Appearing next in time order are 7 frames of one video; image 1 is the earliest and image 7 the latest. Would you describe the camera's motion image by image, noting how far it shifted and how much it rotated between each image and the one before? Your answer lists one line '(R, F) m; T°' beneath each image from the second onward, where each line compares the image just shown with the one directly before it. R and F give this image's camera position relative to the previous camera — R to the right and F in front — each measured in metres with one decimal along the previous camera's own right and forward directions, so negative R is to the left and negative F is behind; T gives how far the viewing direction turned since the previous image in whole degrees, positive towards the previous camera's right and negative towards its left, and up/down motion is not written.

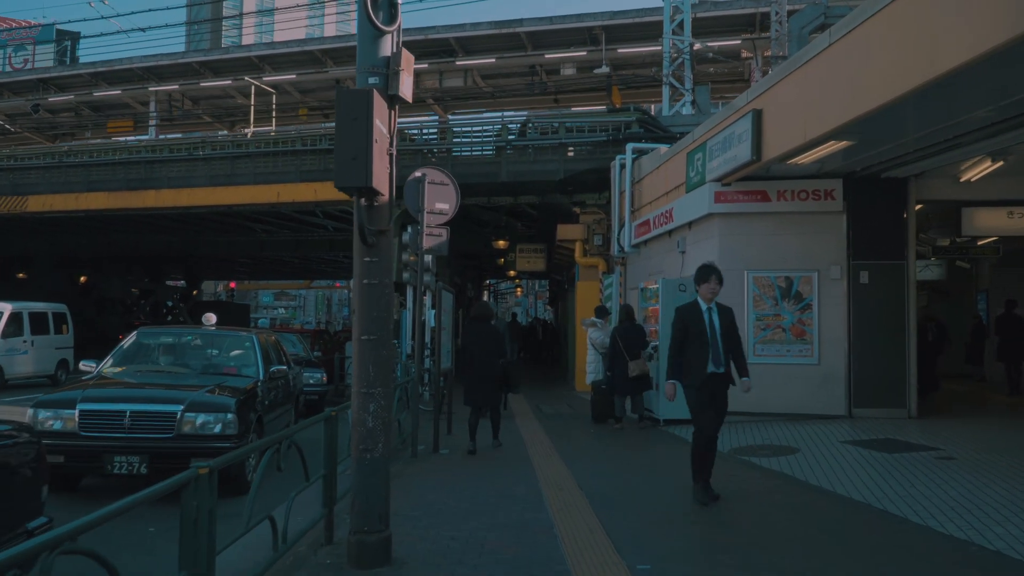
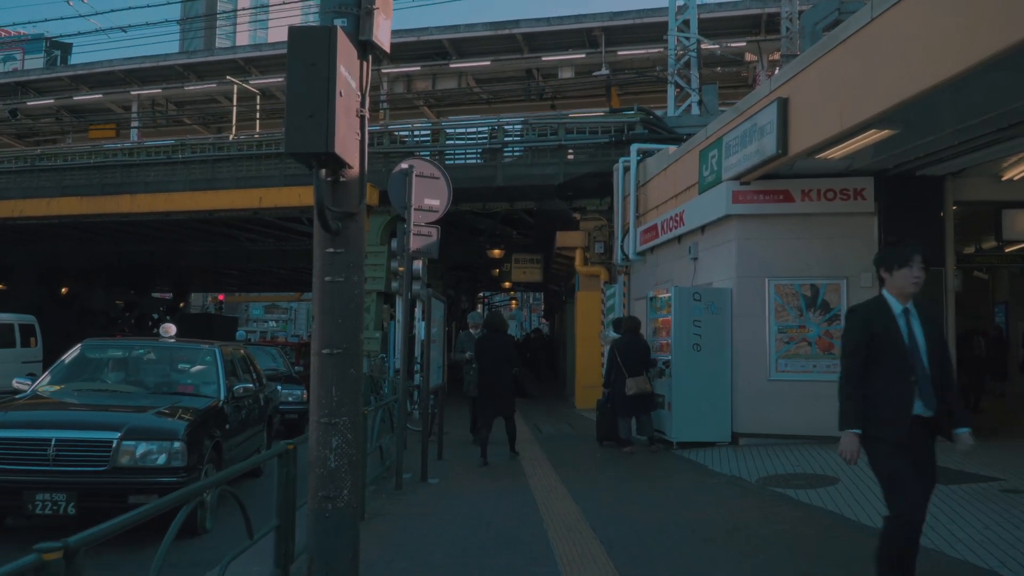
(-0.1, +1.2) m; 0°
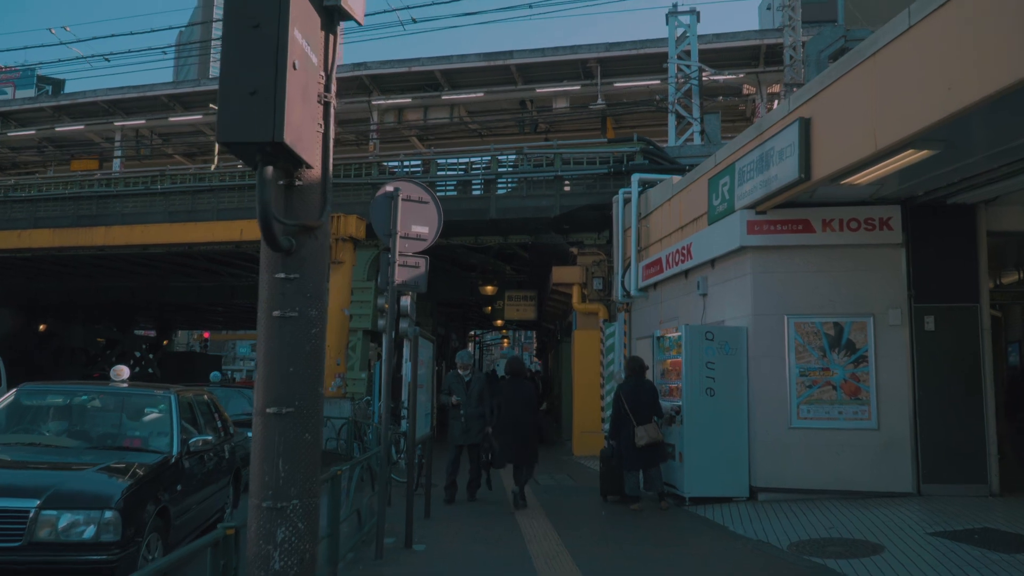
(-0.1, +1.0) m; +1°
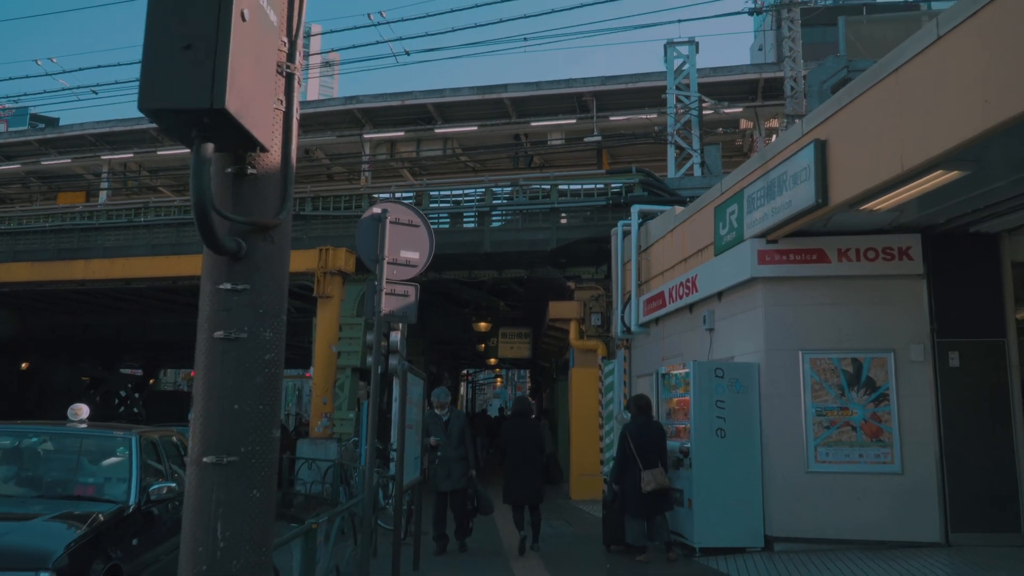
(0.0, +0.6) m; 0°
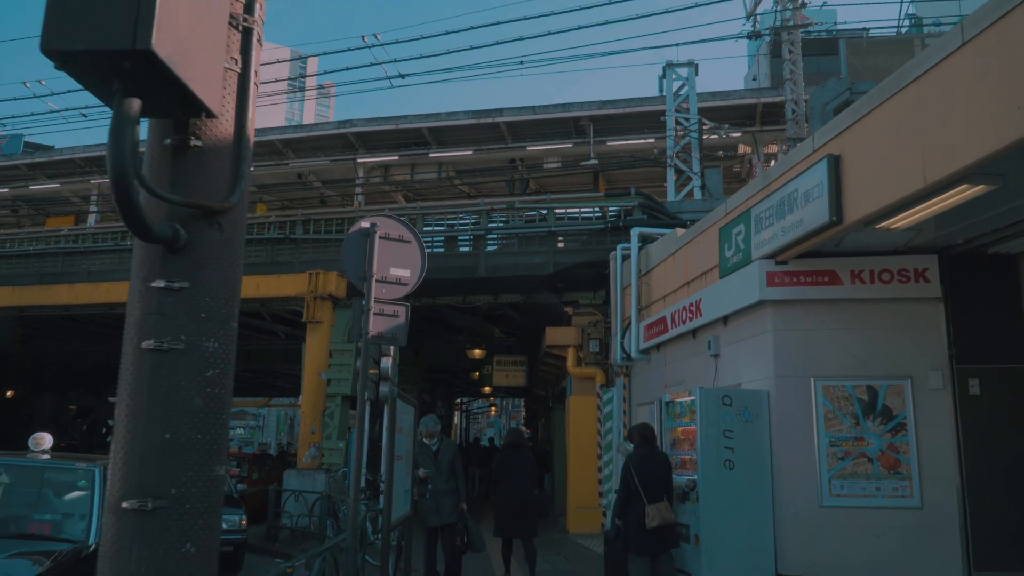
(0.0, +0.5) m; 0°
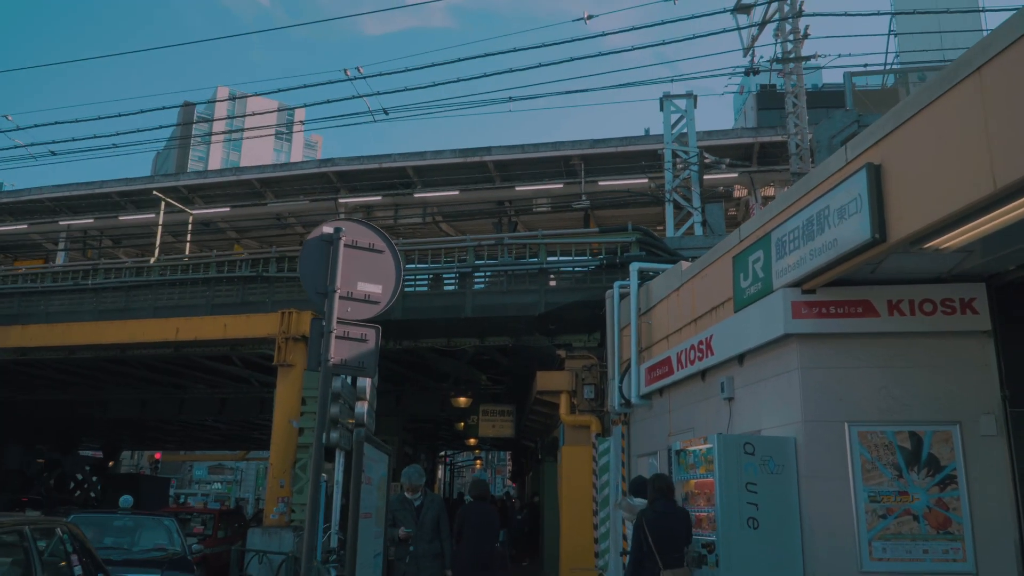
(0.0, +1.2) m; +1°
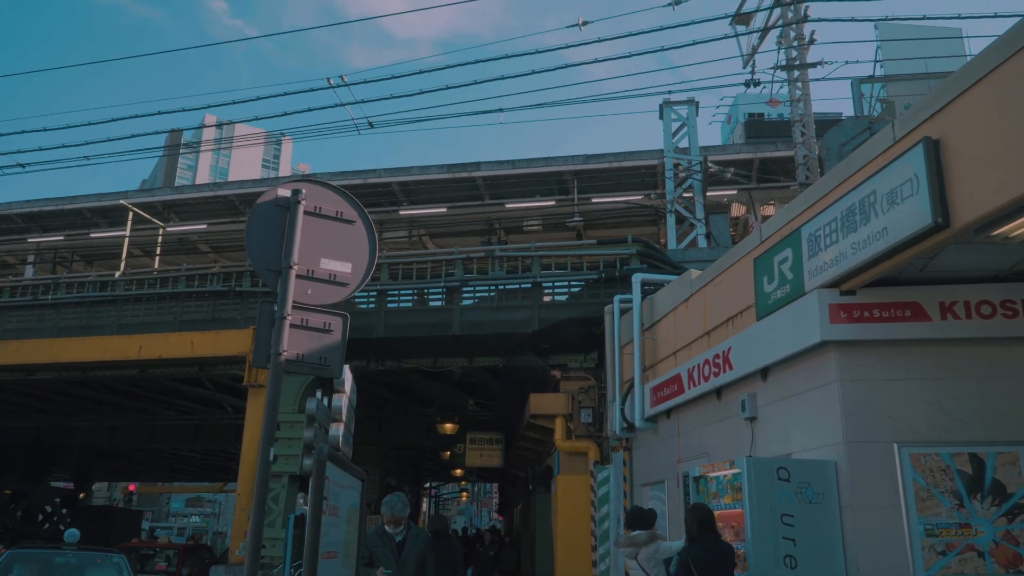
(-0.1, +1.1) m; +1°
